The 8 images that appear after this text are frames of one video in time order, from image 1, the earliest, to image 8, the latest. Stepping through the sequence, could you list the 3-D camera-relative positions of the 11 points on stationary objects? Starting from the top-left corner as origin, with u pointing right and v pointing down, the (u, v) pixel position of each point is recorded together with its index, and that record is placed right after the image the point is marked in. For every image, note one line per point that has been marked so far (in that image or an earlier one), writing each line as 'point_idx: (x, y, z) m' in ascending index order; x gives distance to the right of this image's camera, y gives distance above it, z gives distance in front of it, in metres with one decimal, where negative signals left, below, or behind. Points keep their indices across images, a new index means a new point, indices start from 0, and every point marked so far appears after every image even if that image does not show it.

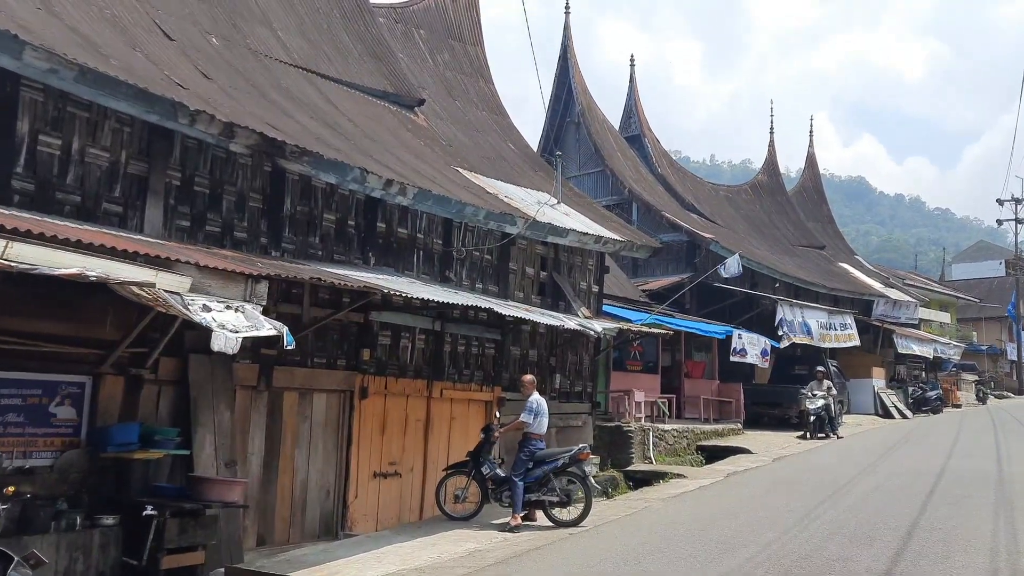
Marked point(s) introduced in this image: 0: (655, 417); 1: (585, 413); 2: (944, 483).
0: (+2.9, -2.6, +16.6) m
1: (+1.2, -2.1, +13.5) m
2: (+5.8, -2.7, +11.1) m
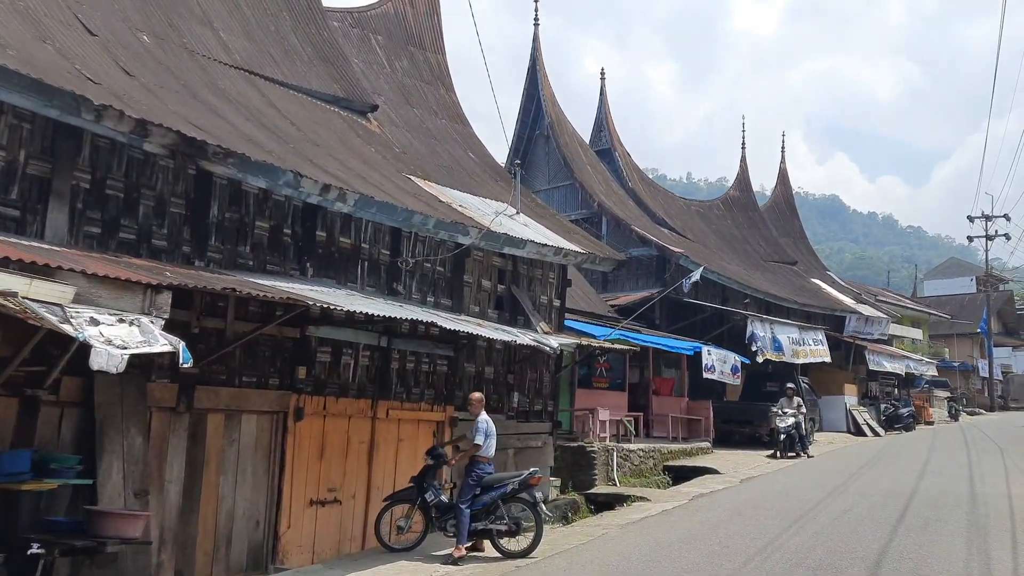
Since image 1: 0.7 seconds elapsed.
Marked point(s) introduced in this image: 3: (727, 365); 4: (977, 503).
0: (+2.1, -2.9, +16.1) m
1: (+0.5, -2.3, +12.9) m
2: (+5.2, -2.9, +10.6) m
3: (+4.9, -1.8, +18.9) m
4: (+6.3, -2.9, +11.2) m
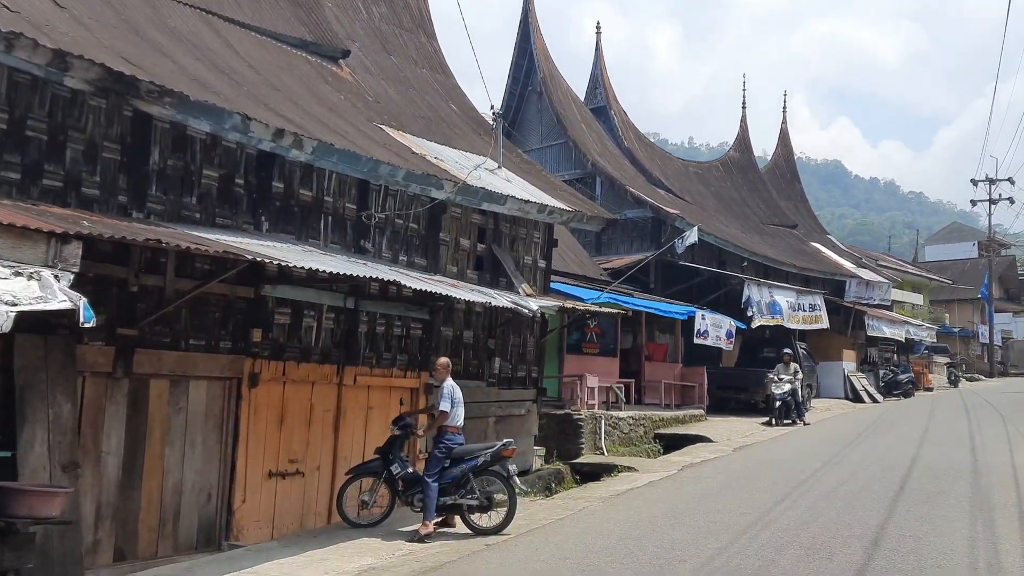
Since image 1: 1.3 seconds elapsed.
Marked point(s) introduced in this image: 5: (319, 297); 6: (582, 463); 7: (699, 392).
0: (+1.8, -2.2, +15.4) m
1: (+0.3, -1.7, +12.3) m
2: (+4.9, -2.4, +10.0) m
3: (+4.7, -0.9, +18.2) m
4: (+6.1, -2.4, +10.6) m
5: (-2.1, -0.1, +8.9) m
6: (+1.0, -2.6, +12.2) m
7: (+4.2, -2.3, +18.3) m
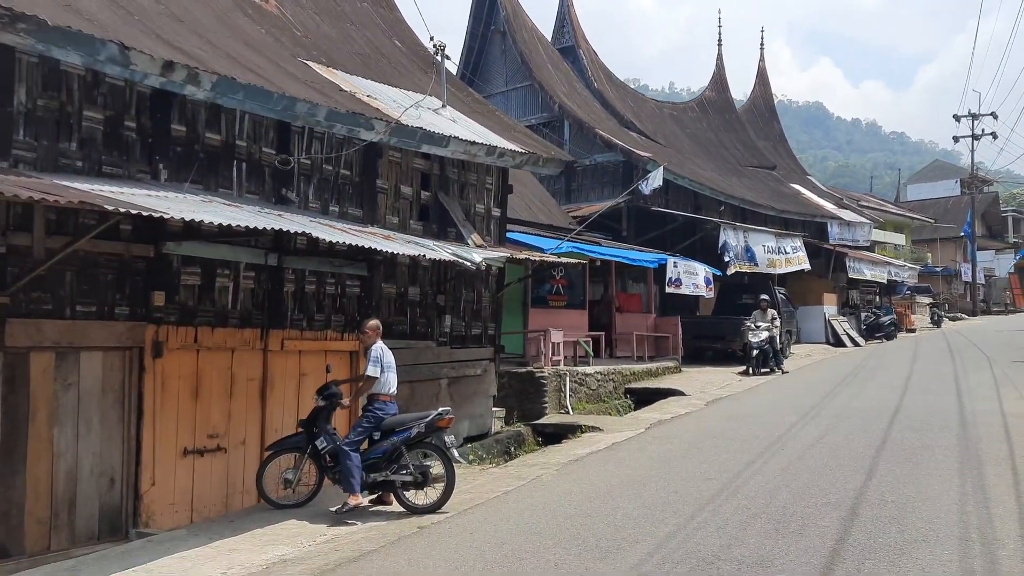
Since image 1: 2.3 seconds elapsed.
0: (+1.2, -1.3, +14.7) m
1: (-0.4, -1.0, +11.5) m
2: (+4.4, -1.6, +9.3) m
3: (+3.9, +0.2, +17.4) m
4: (+5.5, -1.6, +9.9) m
5: (-2.7, +0.3, +8.0) m
6: (+0.5, -1.9, +11.4) m
7: (+3.5, -1.2, +17.5) m
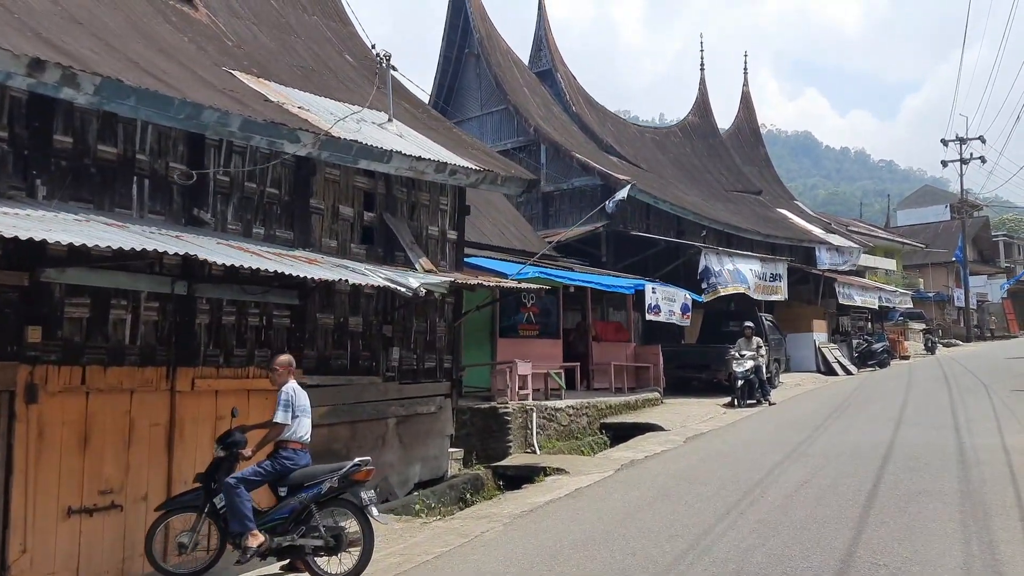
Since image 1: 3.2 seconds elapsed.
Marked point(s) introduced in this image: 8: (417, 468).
0: (+0.6, -1.7, +13.7) m
1: (-0.9, -1.4, +10.5) m
2: (+3.9, -1.9, +8.4) m
3: (+3.3, -0.3, +16.5) m
4: (+5.0, -1.9, +8.9) m
5: (-3.2, +0.1, +7.0) m
6: (-0.1, -2.3, +10.4) m
7: (+2.9, -1.7, +16.5) m
8: (-1.1, -2.2, +9.9) m
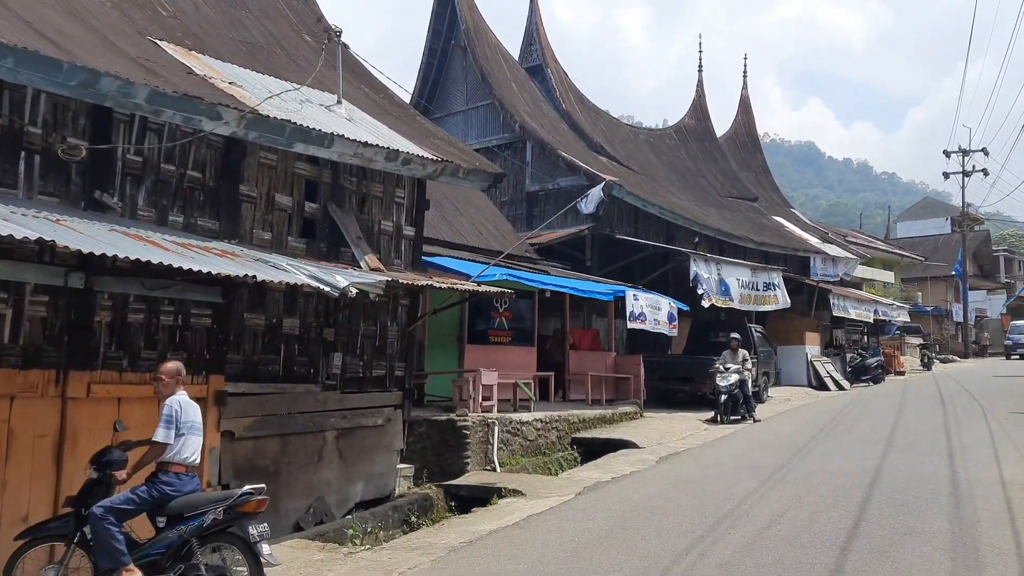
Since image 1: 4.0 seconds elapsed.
0: (+0.1, -1.8, +12.8) m
1: (-1.4, -1.4, +9.6) m
2: (+3.3, -2.0, +7.5) m
3: (+2.8, -0.5, +15.6) m
4: (+4.4, -2.0, +8.0) m
5: (-3.7, +0.1, +6.1) m
6: (-0.6, -2.3, +9.5) m
7: (+2.4, -1.9, +15.7) m
8: (-1.7, -2.2, +9.0) m
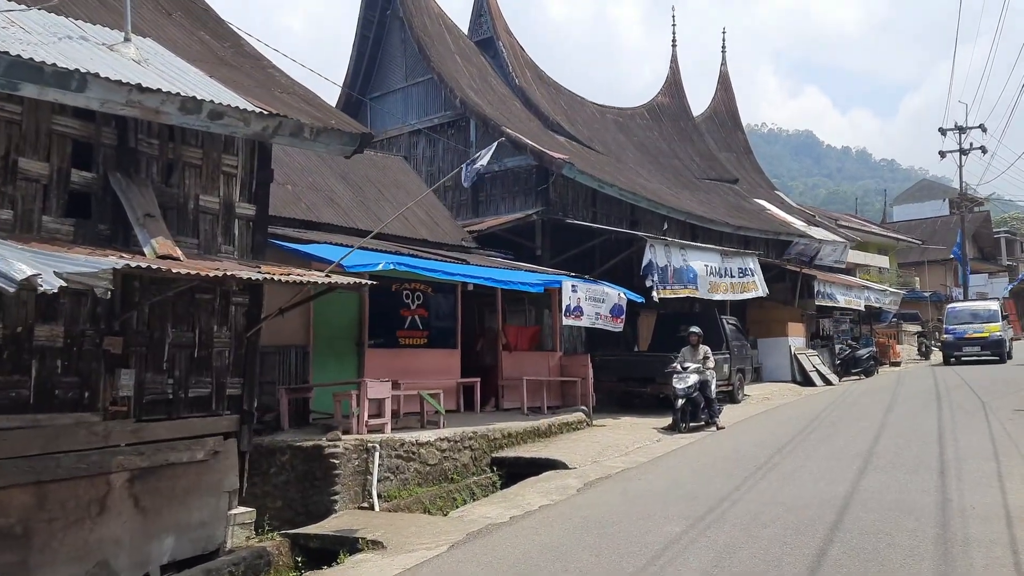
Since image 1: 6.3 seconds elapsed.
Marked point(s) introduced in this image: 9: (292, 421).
0: (-1.1, -1.7, +10.7) m
1: (-2.6, -1.3, +7.5) m
2: (+2.1, -1.8, +5.3) m
3: (+1.6, -0.3, +13.5) m
4: (+3.2, -1.9, +5.9) m
5: (-5.0, +0.1, +4.0) m
6: (-1.8, -2.2, +7.4) m
7: (+1.2, -1.7, +13.5) m
8: (-2.9, -2.1, +6.9) m
9: (-2.7, -1.6, +10.0) m
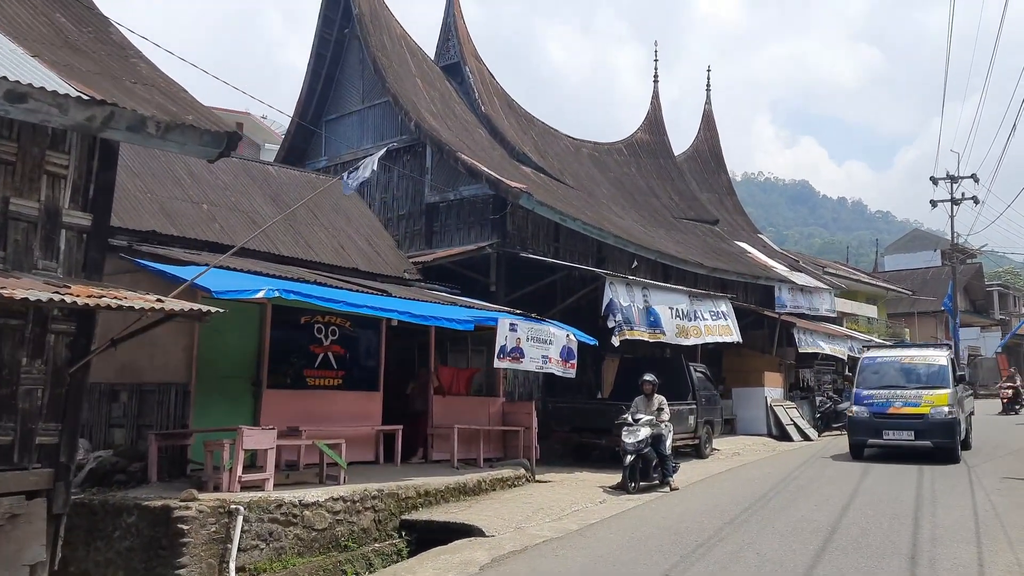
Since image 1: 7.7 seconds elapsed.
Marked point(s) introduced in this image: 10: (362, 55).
0: (-2.1, -2.1, +9.2) m
1: (-3.6, -1.5, +6.0) m
2: (+1.2, -2.1, +3.9) m
3: (+0.6, -0.9, +12.1) m
4: (+2.3, -2.1, +4.5) m
5: (-5.8, +0.2, +2.7) m
6: (-2.8, -2.4, +5.9) m
7: (+0.2, -2.3, +12.1) m
8: (-3.8, -2.3, +5.4) m
9: (-3.7, -1.9, +8.6) m
10: (-3.4, +5.3, +18.8) m
